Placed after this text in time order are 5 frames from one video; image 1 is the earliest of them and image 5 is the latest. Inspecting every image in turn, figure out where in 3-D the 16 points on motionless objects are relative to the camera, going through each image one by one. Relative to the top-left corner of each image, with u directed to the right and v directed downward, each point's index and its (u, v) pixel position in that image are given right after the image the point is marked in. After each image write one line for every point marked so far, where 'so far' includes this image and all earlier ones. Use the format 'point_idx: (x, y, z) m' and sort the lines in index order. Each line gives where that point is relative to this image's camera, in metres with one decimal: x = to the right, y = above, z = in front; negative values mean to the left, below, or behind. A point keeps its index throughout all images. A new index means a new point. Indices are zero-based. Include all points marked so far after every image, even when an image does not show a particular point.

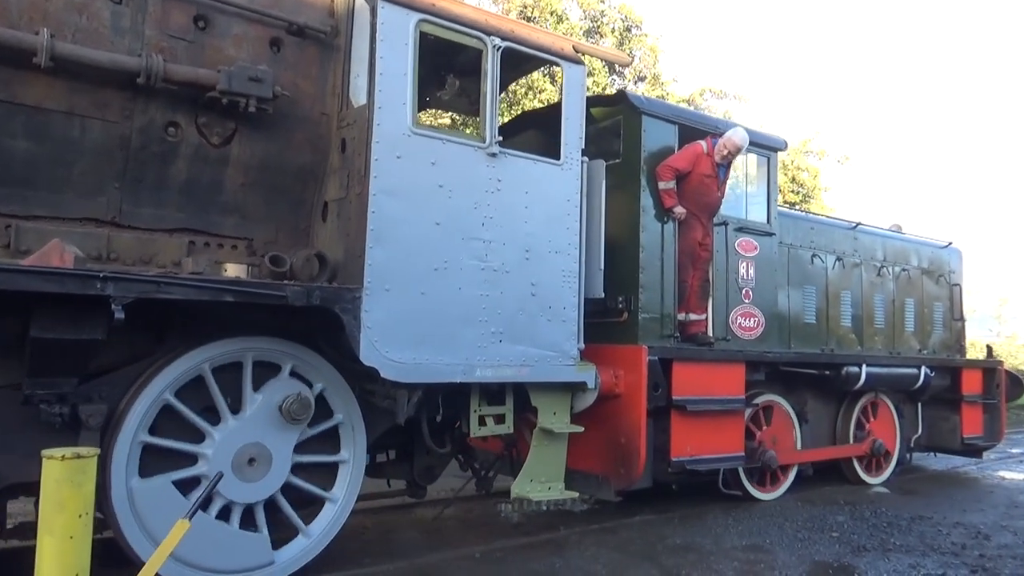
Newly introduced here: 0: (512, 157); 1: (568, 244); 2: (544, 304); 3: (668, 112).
0: (0.0, +0.8, +4.7) m
1: (+0.4, +0.3, +4.9) m
2: (+0.2, -0.1, +4.8) m
3: (+1.2, +1.3, +5.7) m
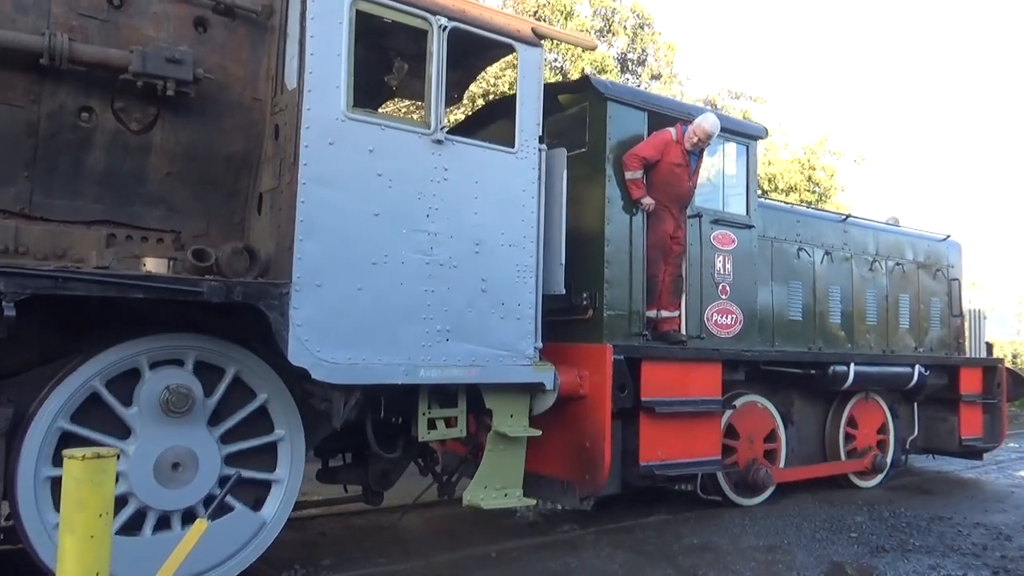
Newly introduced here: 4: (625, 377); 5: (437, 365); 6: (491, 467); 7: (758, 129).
0: (-0.3, +0.8, +4.4) m
1: (+0.1, +0.3, +4.7) m
2: (-0.1, -0.1, +4.5) m
3: (+0.9, +1.4, +5.4) m
4: (+0.8, -0.6, +5.2) m
5: (-0.4, -0.4, +4.3) m
6: (-0.1, -1.1, +4.7) m
7: (+2.1, +1.3, +6.3) m
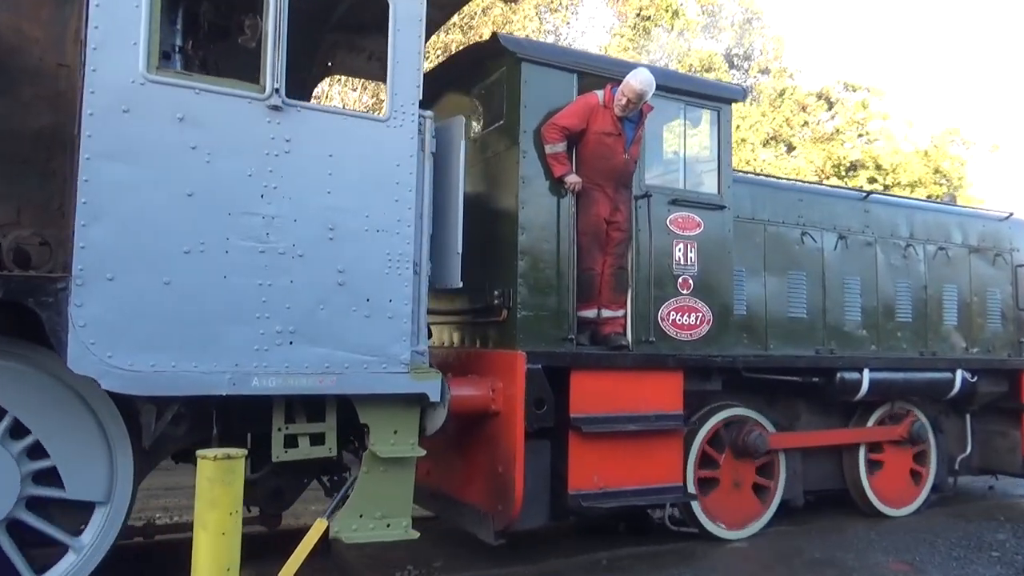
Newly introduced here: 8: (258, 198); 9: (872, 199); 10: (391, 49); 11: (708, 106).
0: (-1.0, +0.9, +3.7) m
1: (-0.6, +0.4, +3.9) m
2: (-0.8, 0.0, +3.8) m
3: (+0.3, +1.4, +4.6) m
4: (+0.2, -0.6, +4.4) m
5: (-1.1, -0.4, +3.6) m
6: (-0.8, -1.1, +4.0) m
7: (+1.6, +1.4, +5.3) m
8: (-1.2, +0.4, +3.6) m
9: (+3.2, +0.8, +6.6) m
10: (-0.6, +1.3, +4.0) m
11: (+1.4, +1.3, +5.2) m
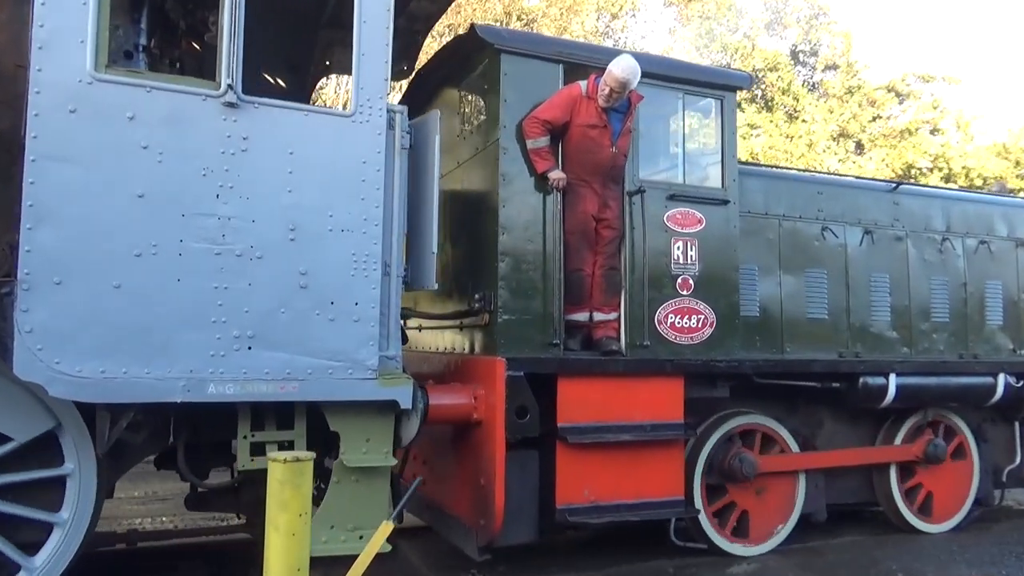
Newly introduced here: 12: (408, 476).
0: (-1.2, +0.9, +3.6) m
1: (-0.7, +0.3, +3.8) m
2: (-0.9, 0.0, +3.6) m
3: (+0.2, +1.4, +4.3) m
4: (+0.1, -0.6, +4.2) m
5: (-1.3, -0.4, +3.5) m
6: (-0.9, -1.1, +3.9) m
7: (+1.5, +1.4, +5.0) m
8: (-1.4, +0.4, +3.5) m
9: (+3.2, +0.8, +6.2) m
10: (-0.8, +1.2, +3.8) m
11: (+1.3, +1.3, +4.9) m
12: (-0.7, -1.3, +5.4) m
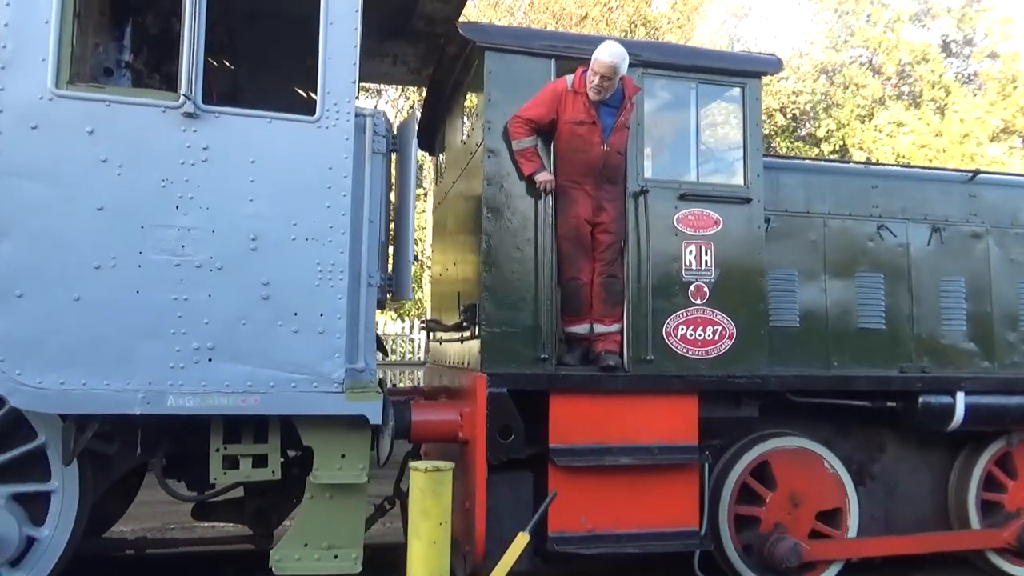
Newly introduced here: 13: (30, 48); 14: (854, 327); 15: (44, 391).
0: (-1.3, +0.8, +3.5) m
1: (-0.9, +0.3, +3.6) m
2: (-1.1, -0.1, +3.6) m
3: (+0.1, +1.3, +4.1) m
4: (0.0, -0.6, +3.9) m
5: (-1.5, -0.5, +3.4) m
6: (-1.0, -1.2, +3.8) m
7: (+1.5, +1.3, +4.5) m
8: (-1.5, +0.4, +3.5) m
9: (+3.4, +0.7, +5.4) m
10: (-0.9, +1.2, +3.7) m
11: (+1.3, +1.2, +4.5) m
12: (-0.6, -1.4, +5.2) m
13: (-2.1, +1.0, +3.3) m
14: (+2.2, -0.2, +4.9) m
15: (-2.0, -0.4, +3.3) m
